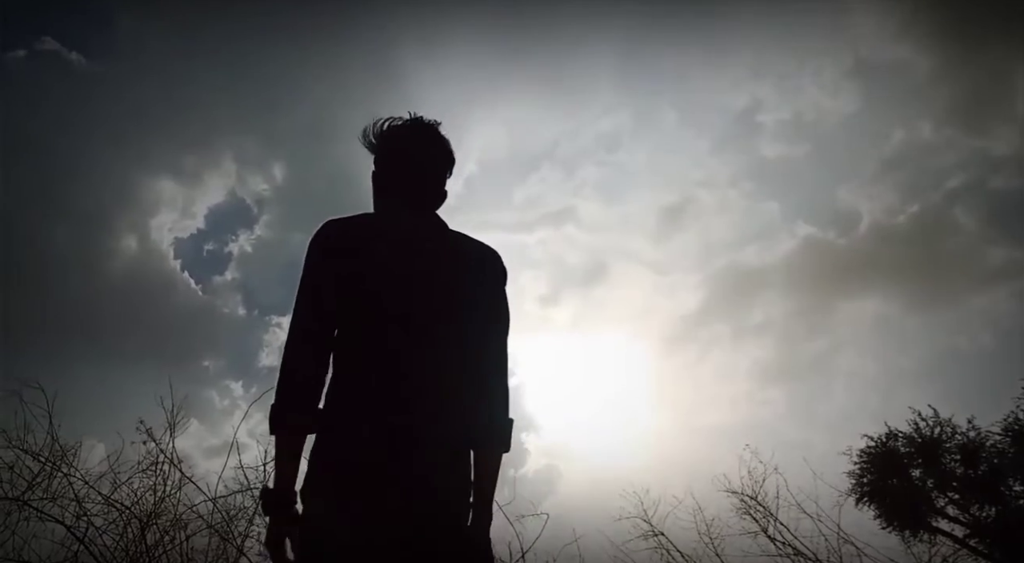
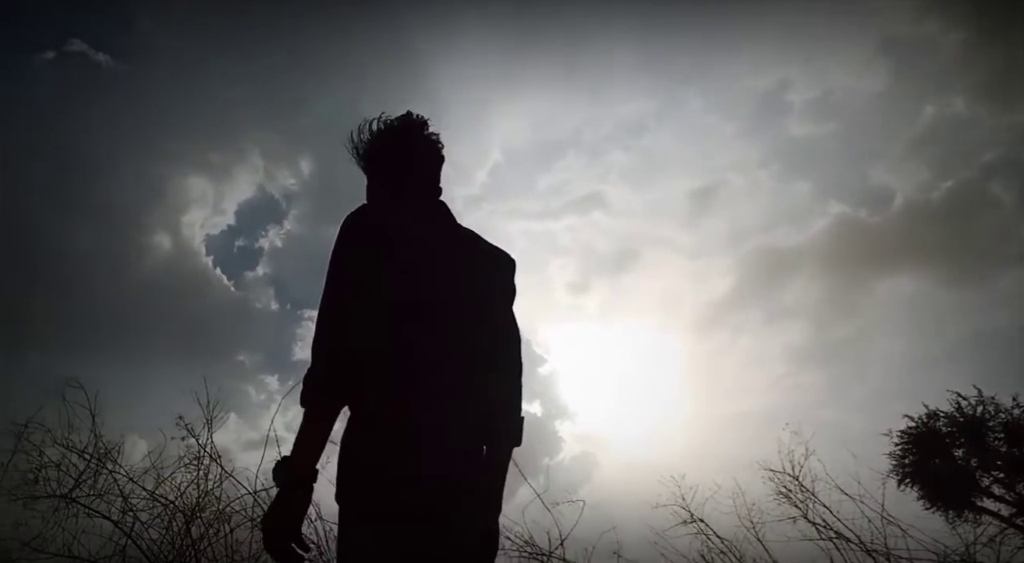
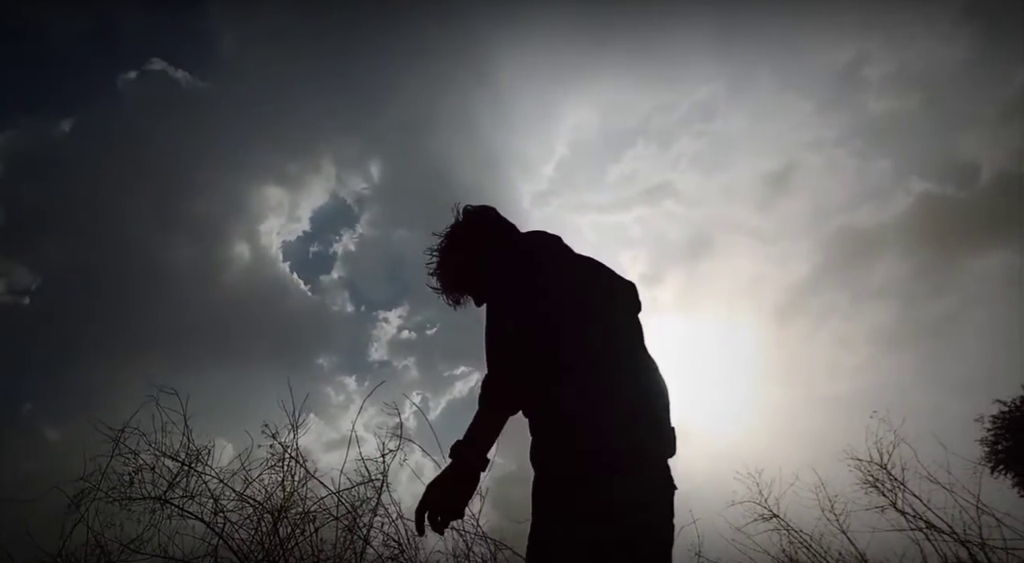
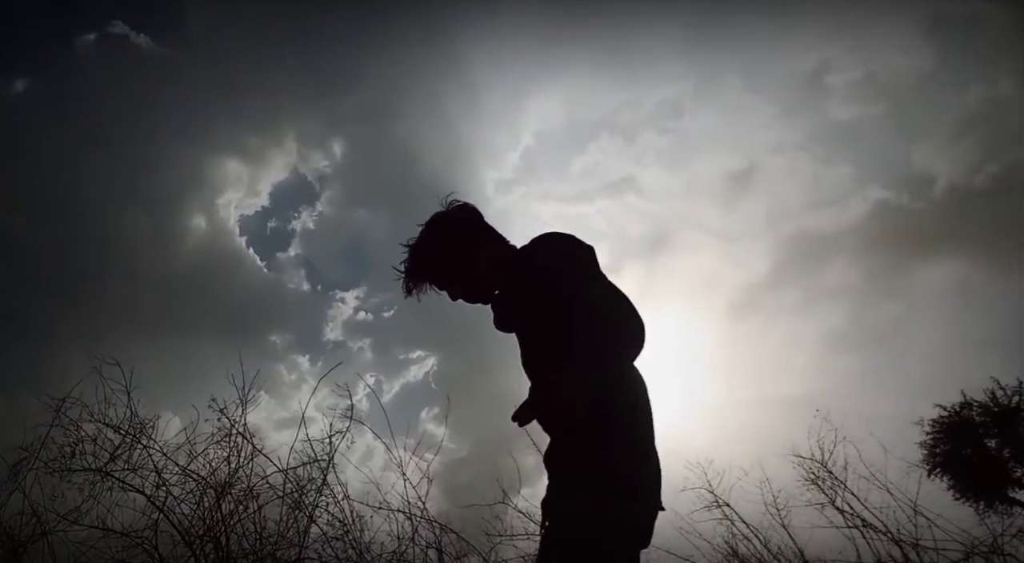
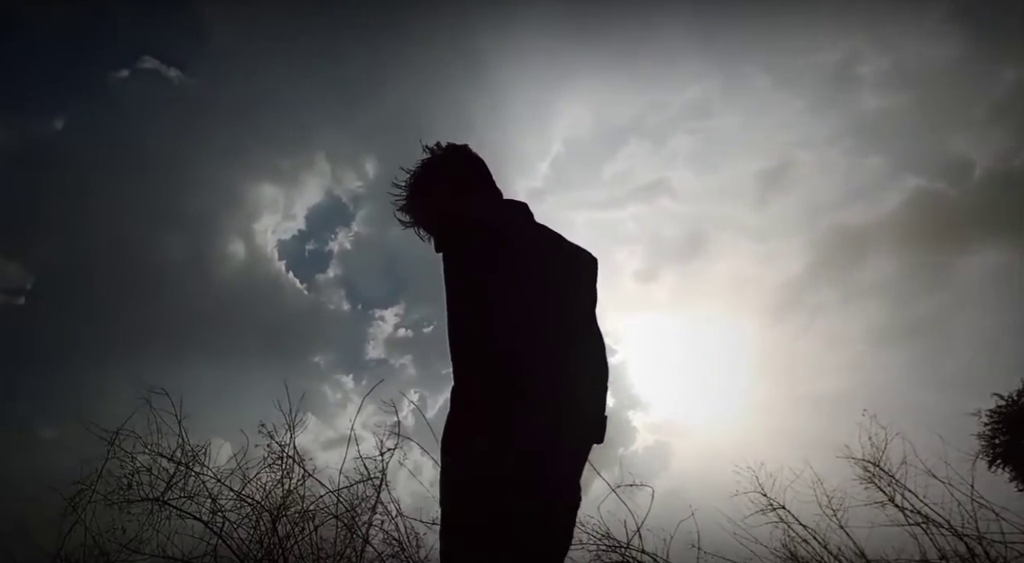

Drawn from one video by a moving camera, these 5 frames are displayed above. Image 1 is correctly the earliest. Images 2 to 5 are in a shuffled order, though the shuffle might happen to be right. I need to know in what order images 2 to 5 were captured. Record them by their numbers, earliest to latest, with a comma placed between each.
2, 5, 3, 4
